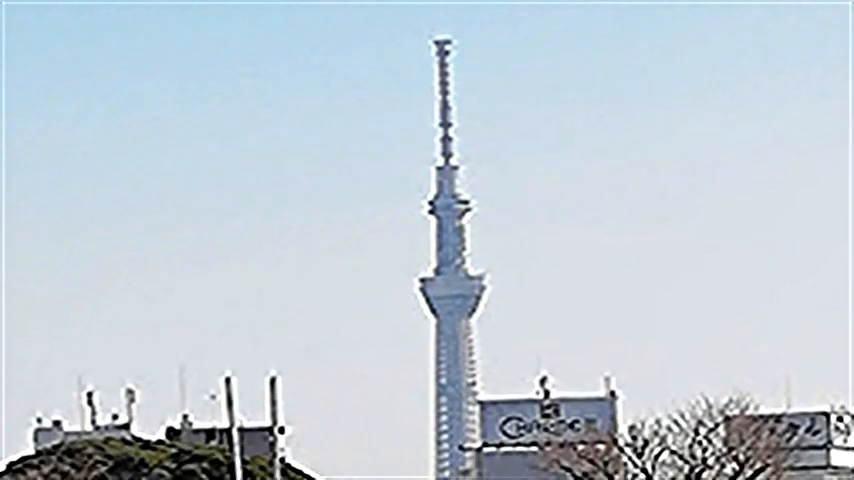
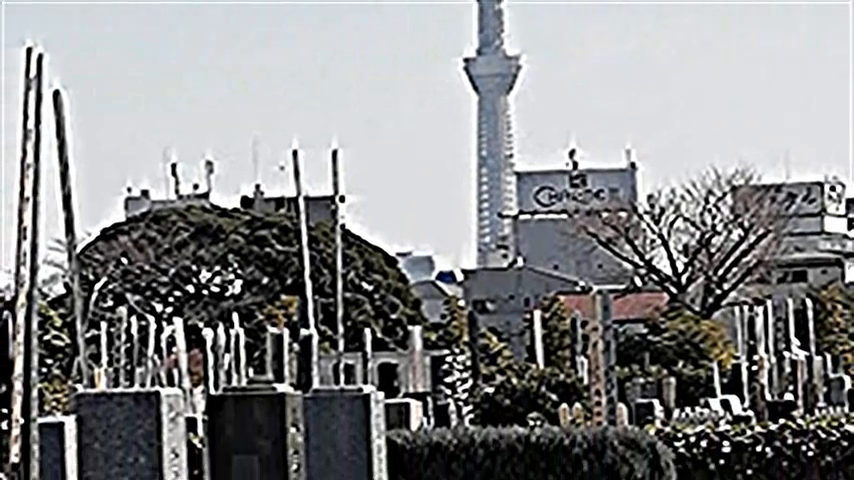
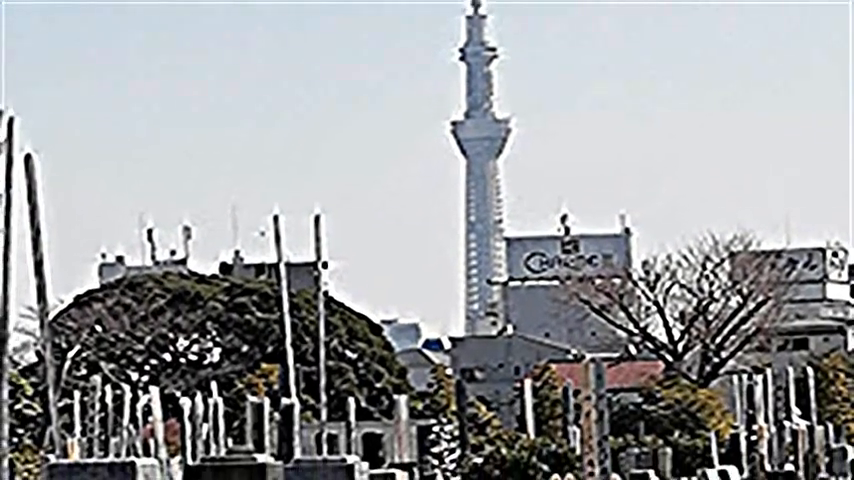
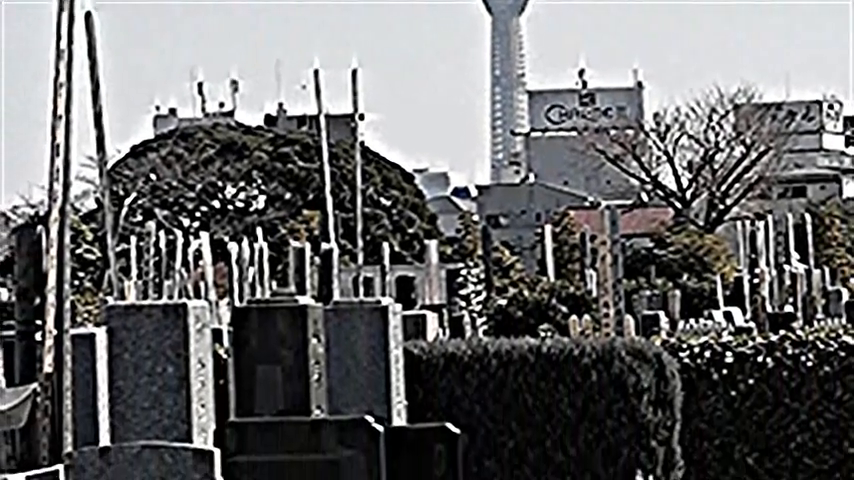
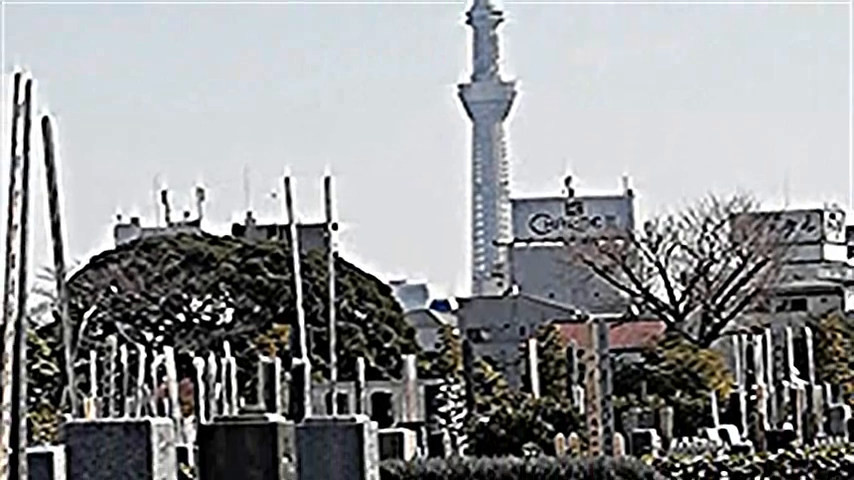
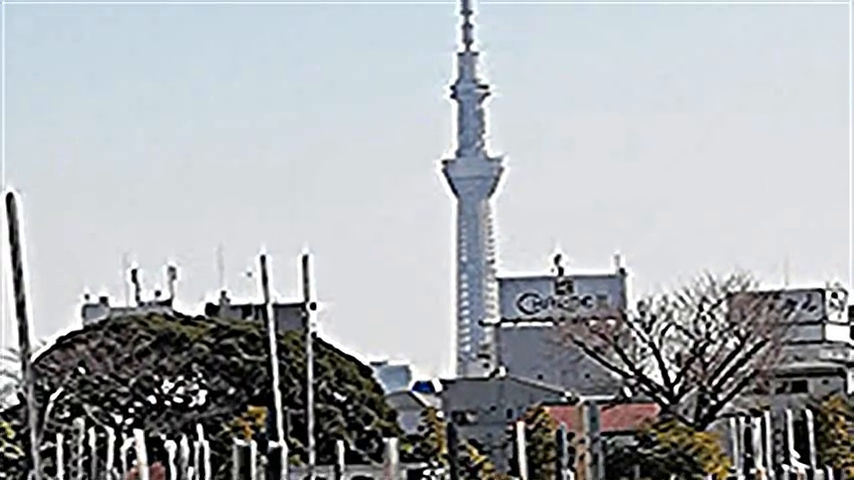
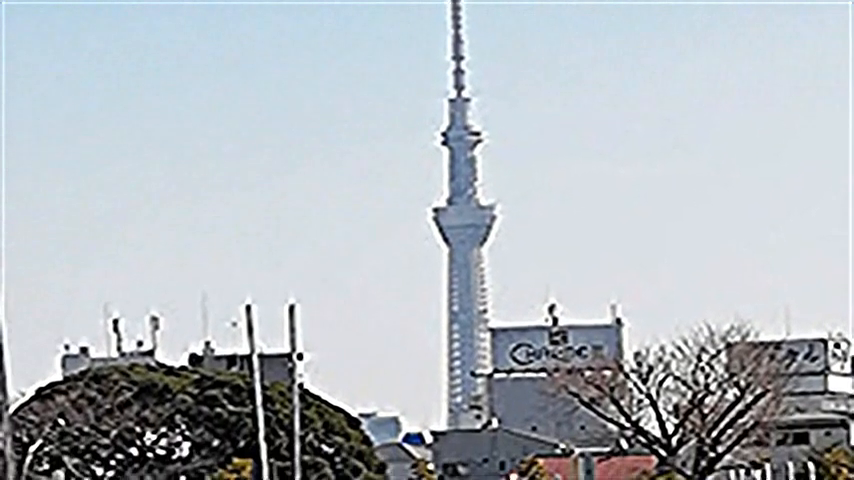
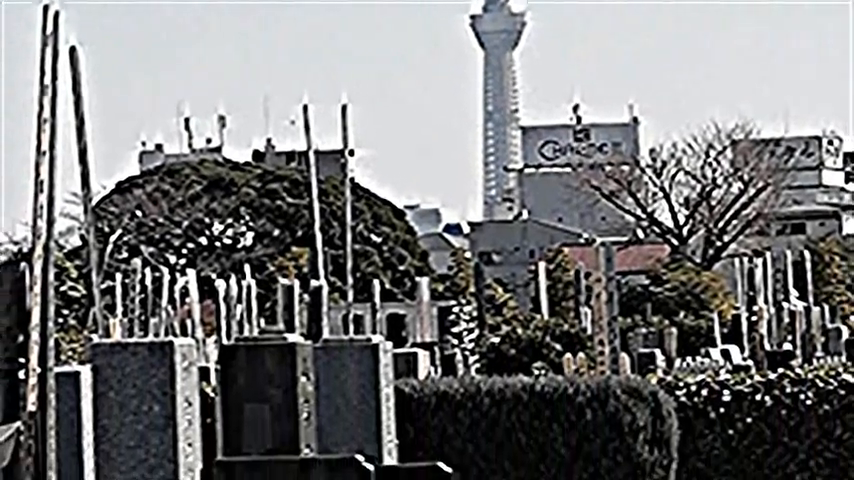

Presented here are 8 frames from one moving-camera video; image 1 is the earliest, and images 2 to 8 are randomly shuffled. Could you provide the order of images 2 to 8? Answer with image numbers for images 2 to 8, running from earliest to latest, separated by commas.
7, 6, 3, 5, 2, 8, 4
